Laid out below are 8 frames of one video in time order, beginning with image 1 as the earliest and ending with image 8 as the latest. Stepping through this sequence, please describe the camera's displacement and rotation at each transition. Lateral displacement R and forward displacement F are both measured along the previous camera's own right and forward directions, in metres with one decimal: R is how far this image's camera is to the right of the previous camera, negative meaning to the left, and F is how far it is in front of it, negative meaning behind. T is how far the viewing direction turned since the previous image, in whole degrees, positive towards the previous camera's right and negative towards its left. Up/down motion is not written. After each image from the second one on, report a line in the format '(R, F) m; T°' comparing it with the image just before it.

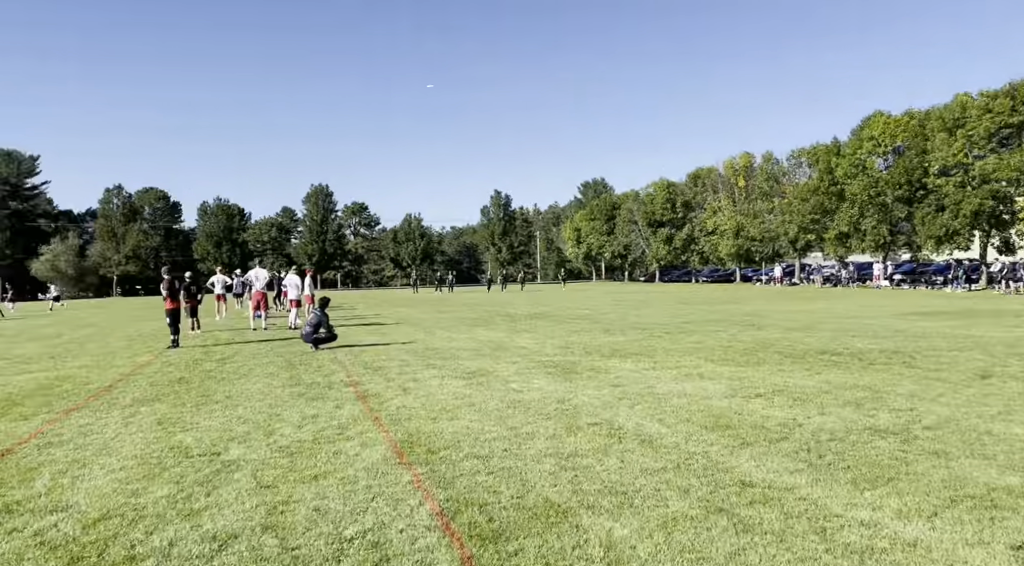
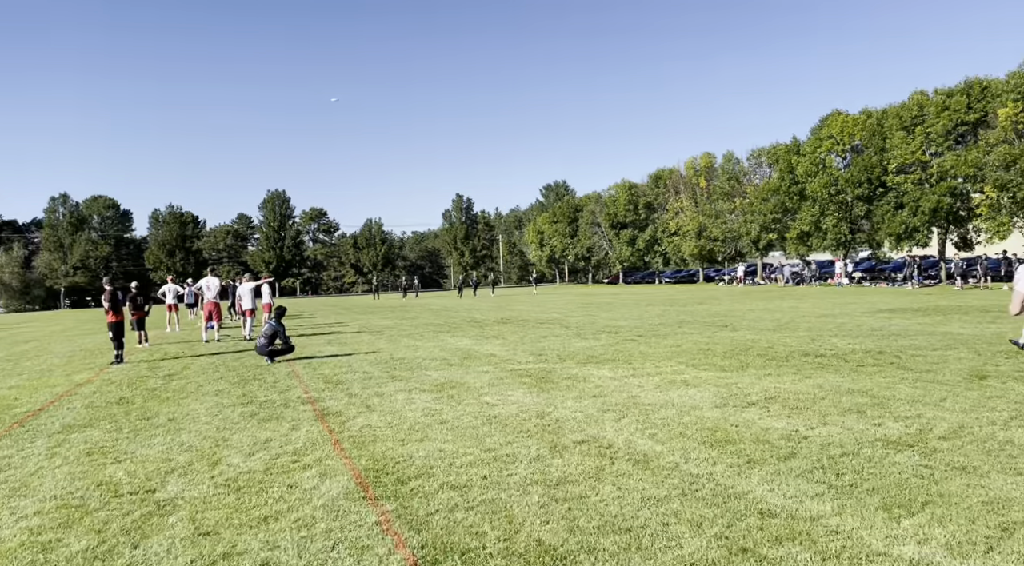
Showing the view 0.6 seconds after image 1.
(-0.1, +0.7) m; +3°
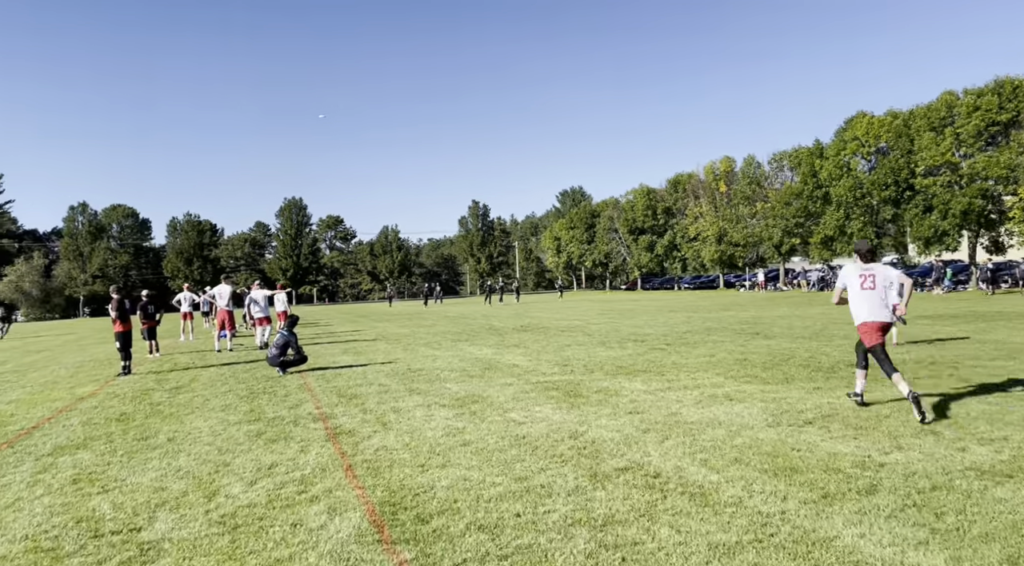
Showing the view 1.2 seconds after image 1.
(-0.1, +0.8) m; -1°
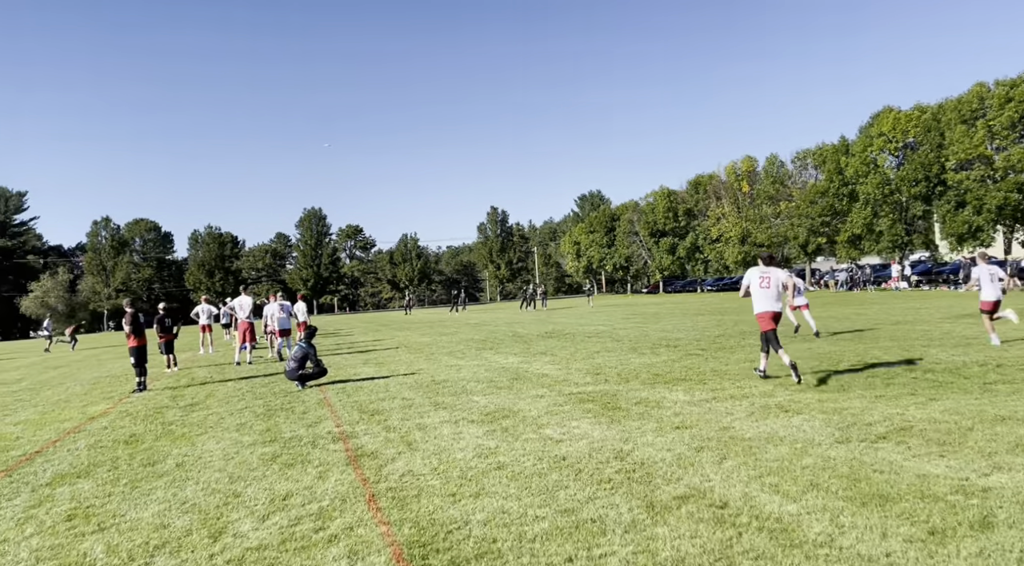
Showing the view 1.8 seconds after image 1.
(-0.1, +0.7) m; -1°
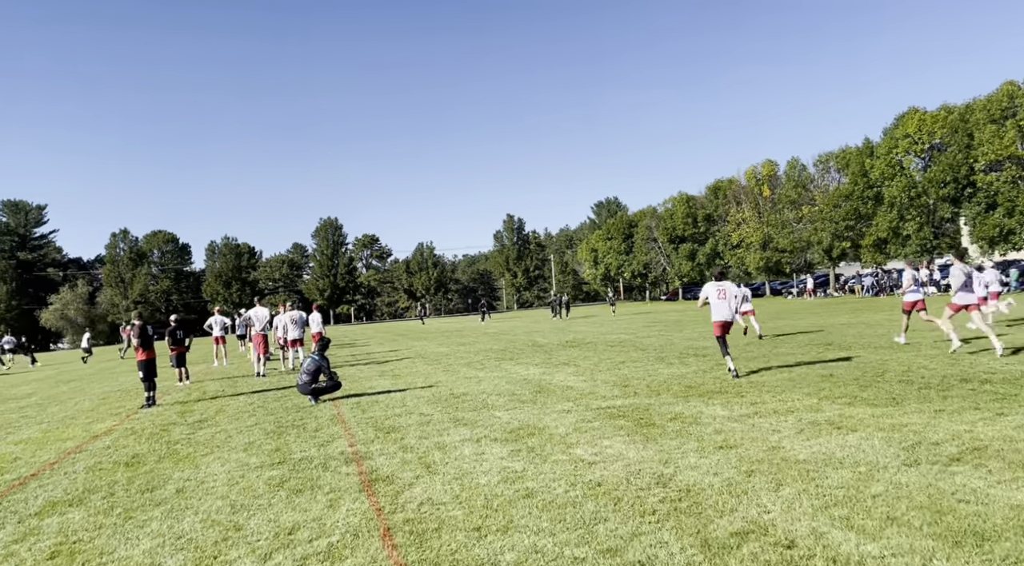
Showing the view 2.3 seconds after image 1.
(-0.1, +0.6) m; -1°
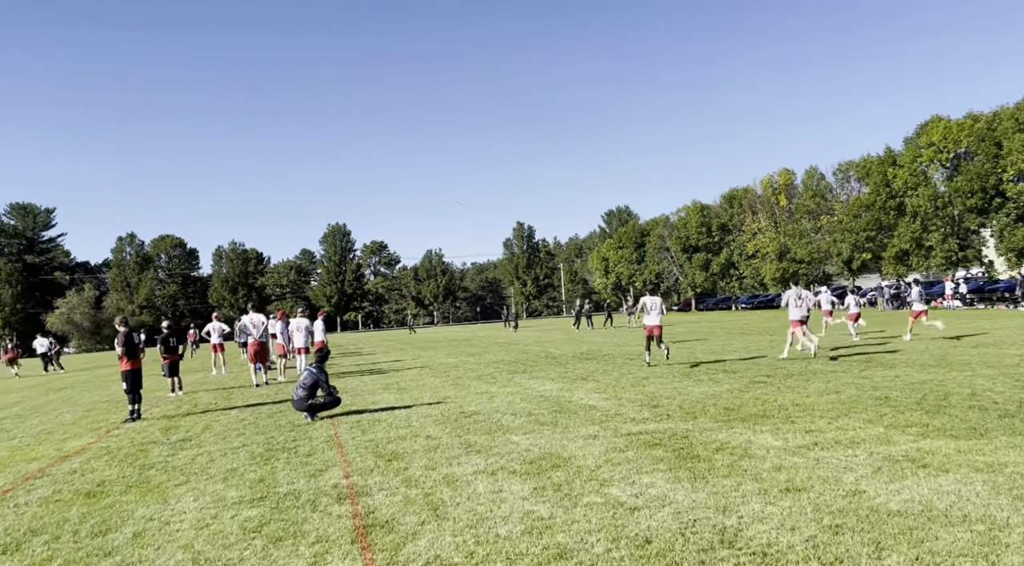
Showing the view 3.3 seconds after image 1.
(-0.1, +1.1) m; -1°
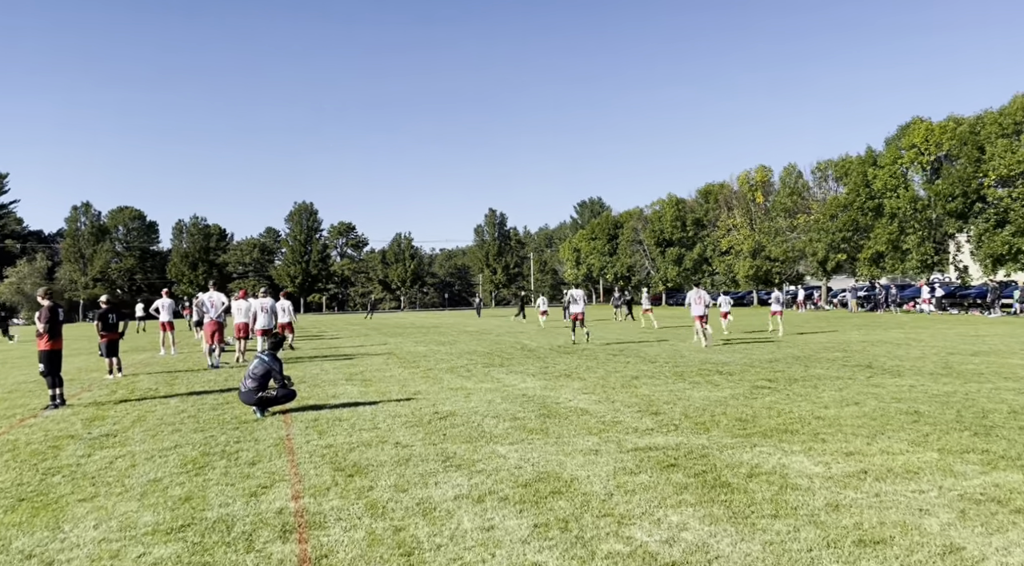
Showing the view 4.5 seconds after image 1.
(-0.2, +1.4) m; +2°
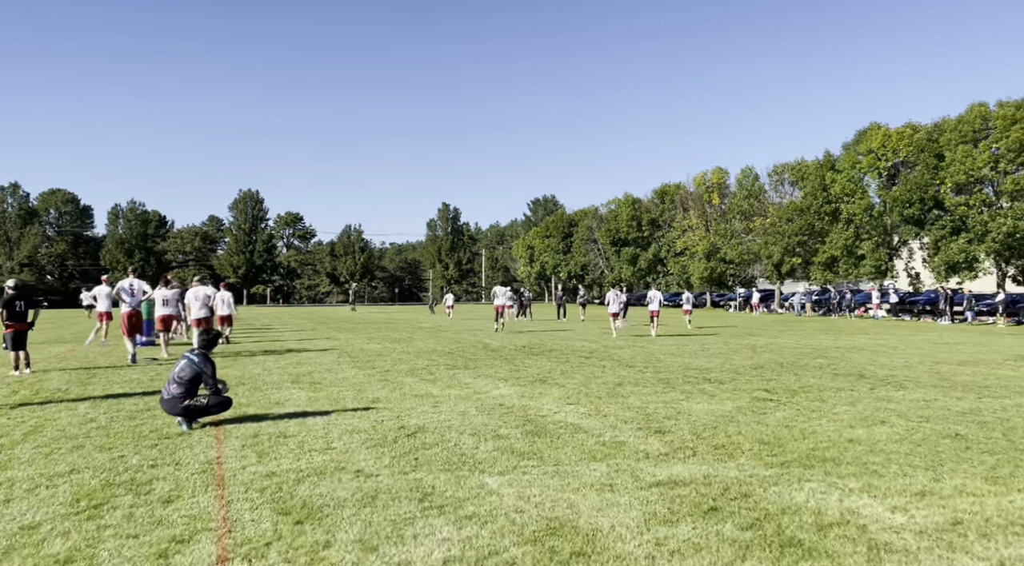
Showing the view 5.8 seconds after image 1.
(-0.4, +1.5) m; +4°
